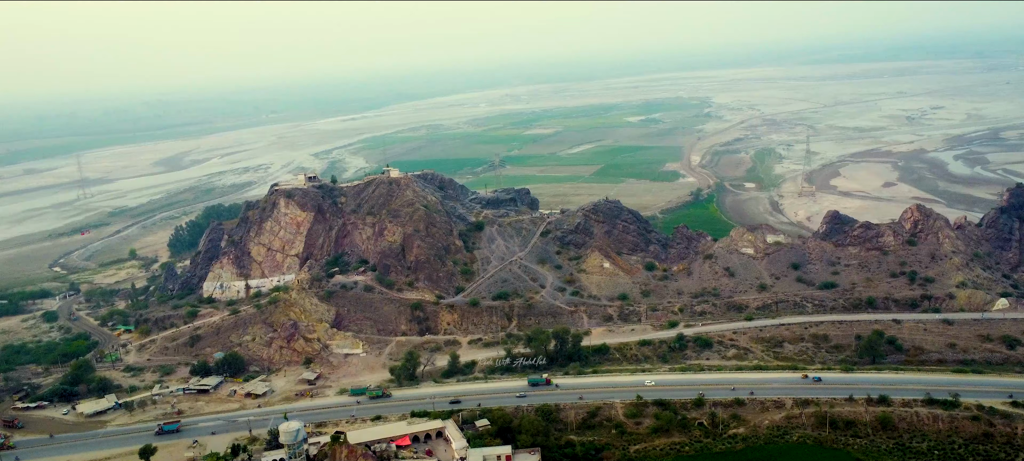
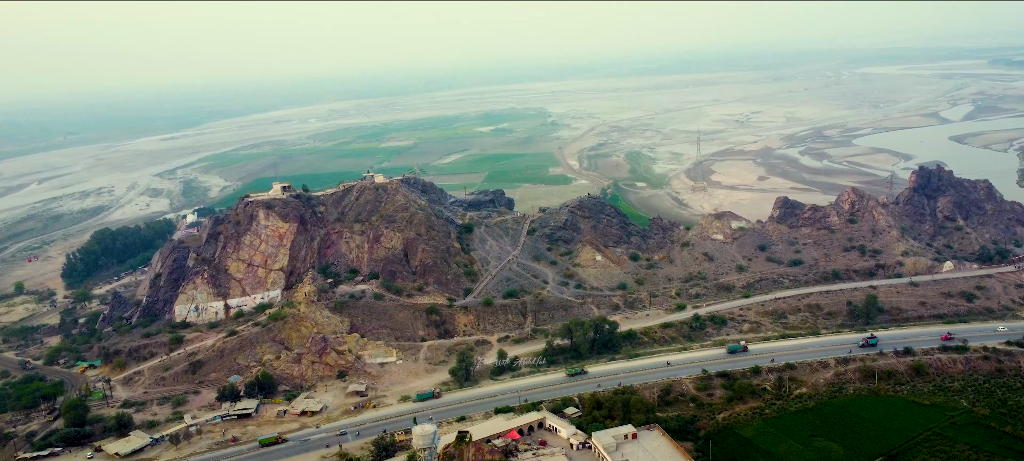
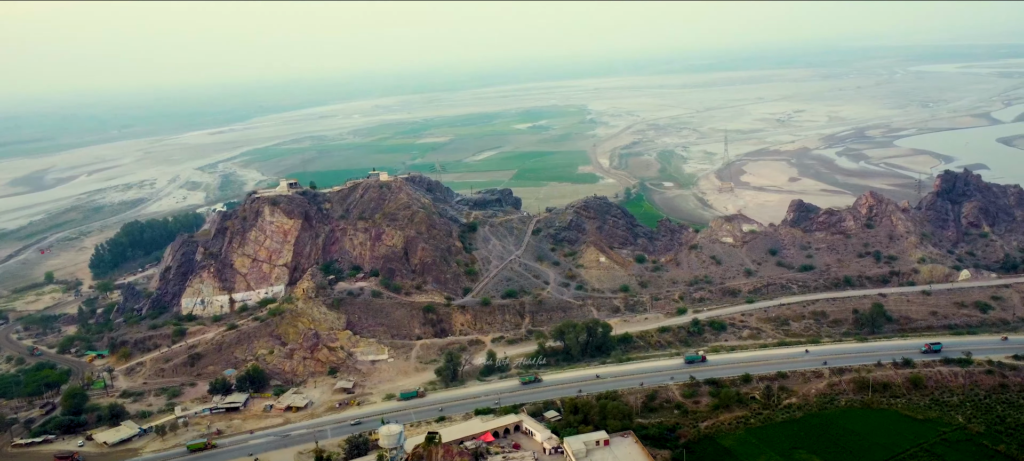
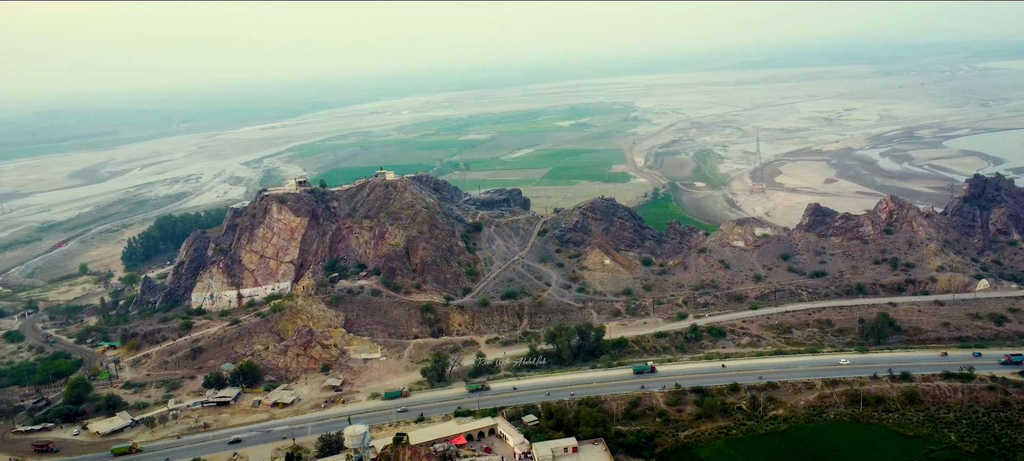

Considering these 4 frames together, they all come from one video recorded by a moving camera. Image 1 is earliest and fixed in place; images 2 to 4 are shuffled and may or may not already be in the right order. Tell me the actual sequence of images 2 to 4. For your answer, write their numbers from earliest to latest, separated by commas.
4, 3, 2
